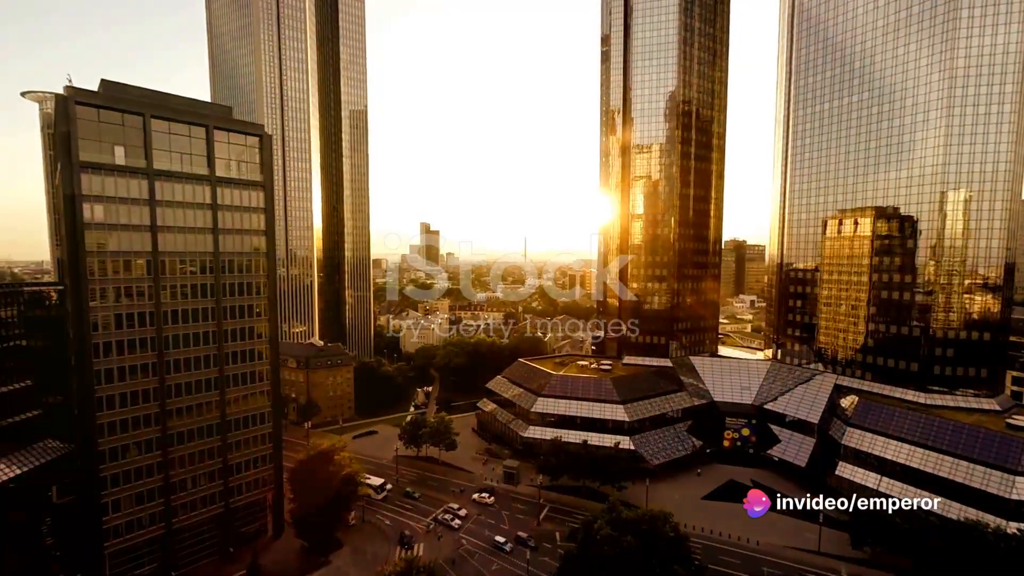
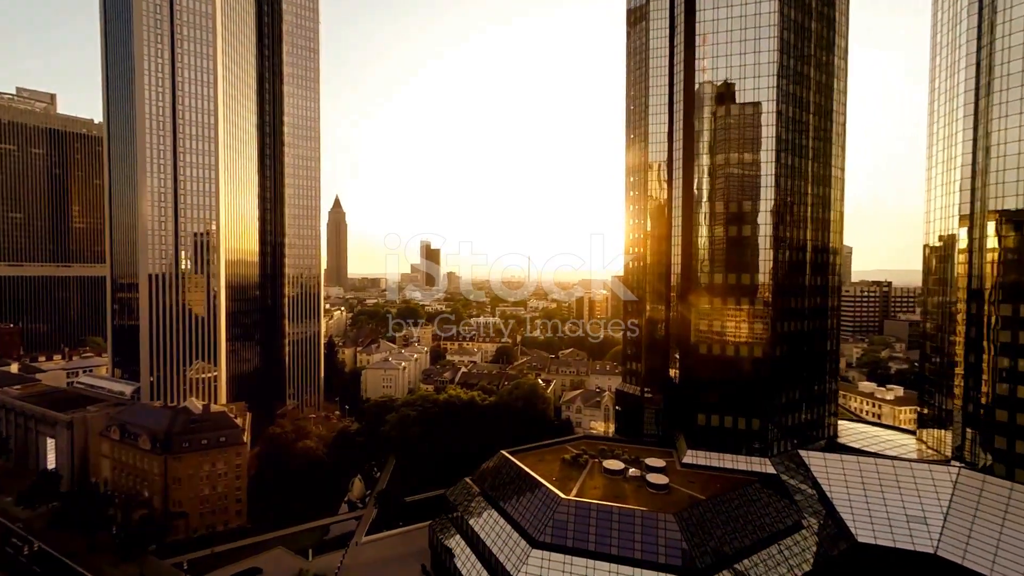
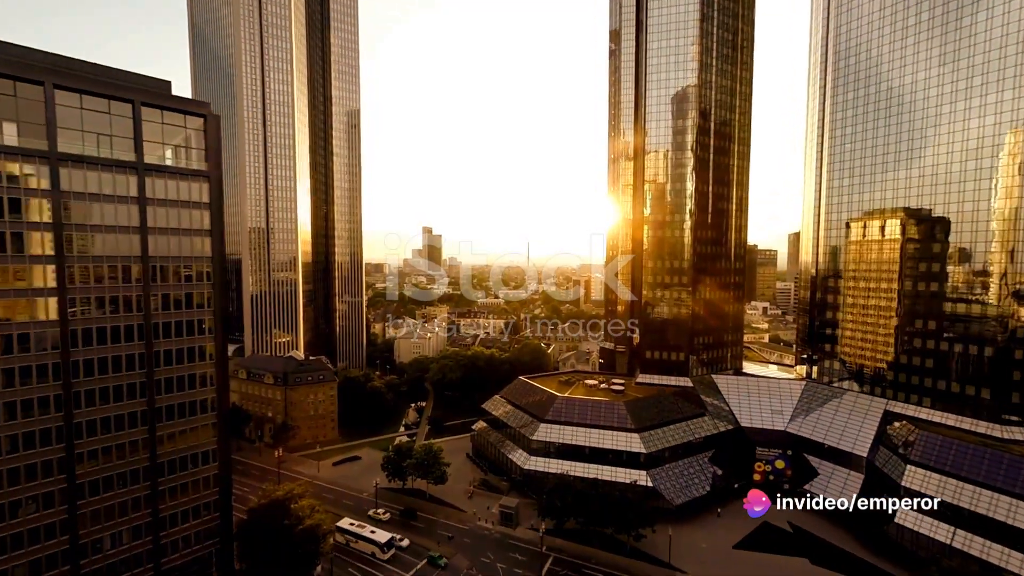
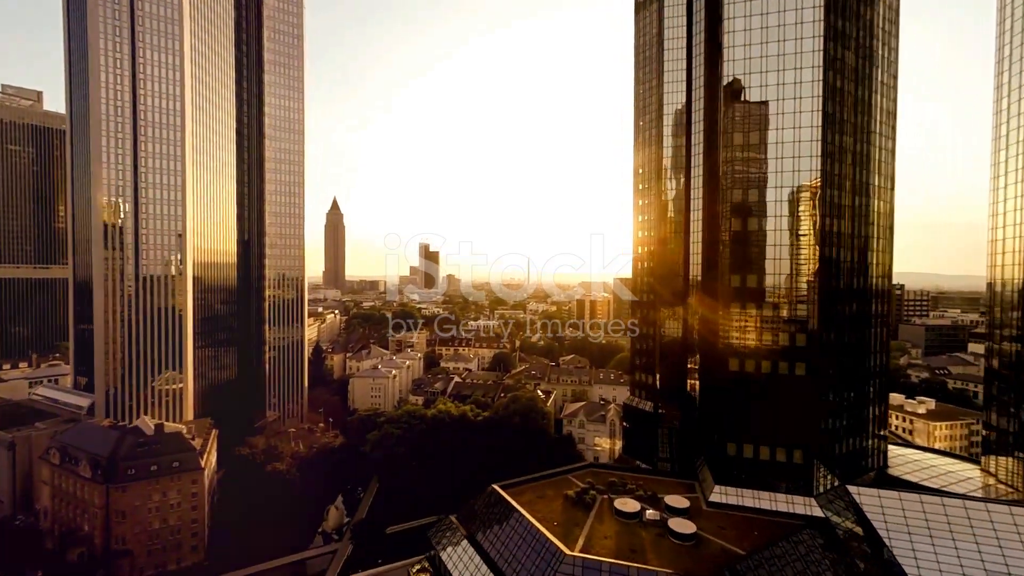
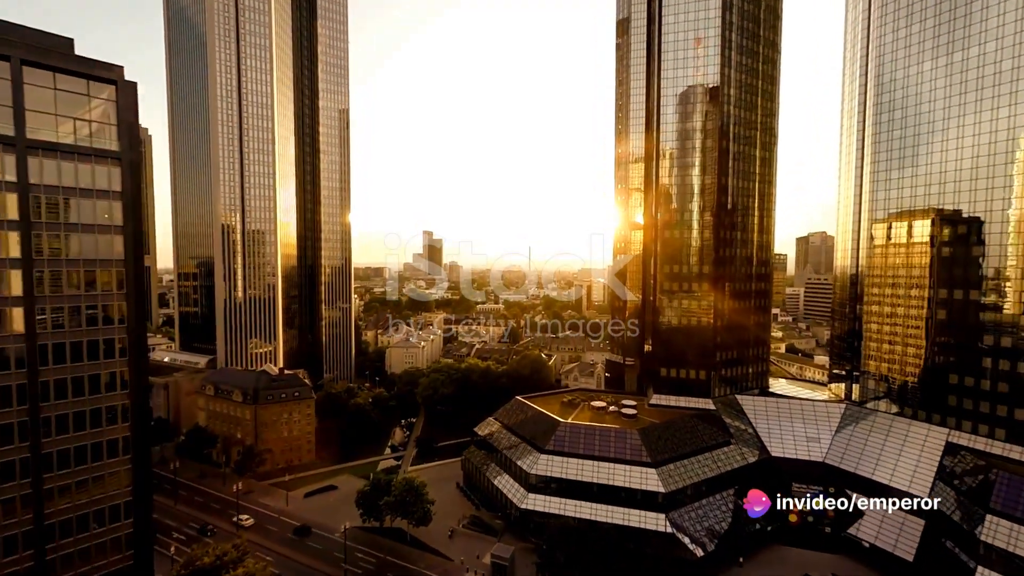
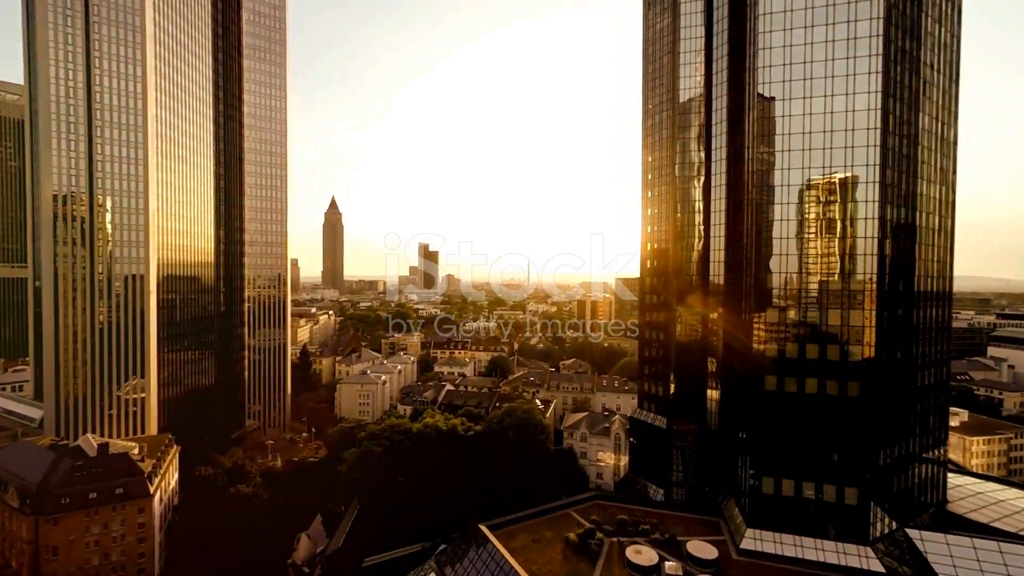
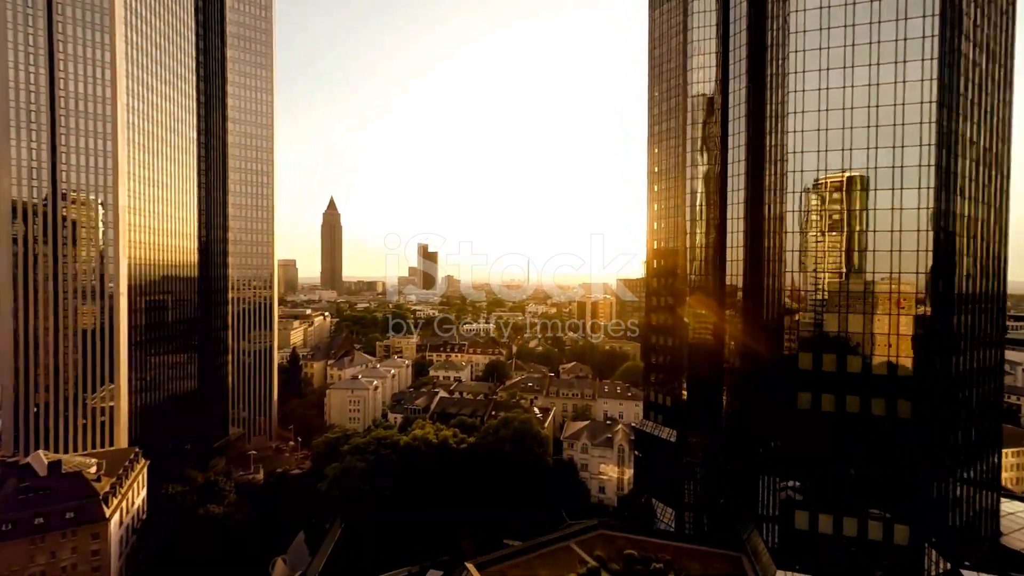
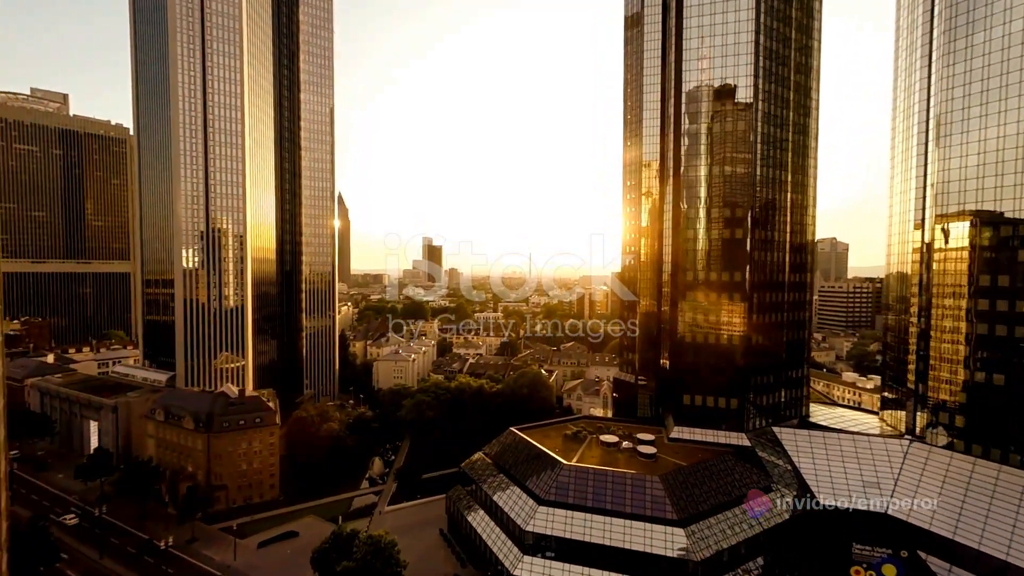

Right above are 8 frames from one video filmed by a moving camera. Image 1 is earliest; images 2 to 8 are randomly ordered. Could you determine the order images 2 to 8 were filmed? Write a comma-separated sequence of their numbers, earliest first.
3, 5, 8, 2, 4, 6, 7
